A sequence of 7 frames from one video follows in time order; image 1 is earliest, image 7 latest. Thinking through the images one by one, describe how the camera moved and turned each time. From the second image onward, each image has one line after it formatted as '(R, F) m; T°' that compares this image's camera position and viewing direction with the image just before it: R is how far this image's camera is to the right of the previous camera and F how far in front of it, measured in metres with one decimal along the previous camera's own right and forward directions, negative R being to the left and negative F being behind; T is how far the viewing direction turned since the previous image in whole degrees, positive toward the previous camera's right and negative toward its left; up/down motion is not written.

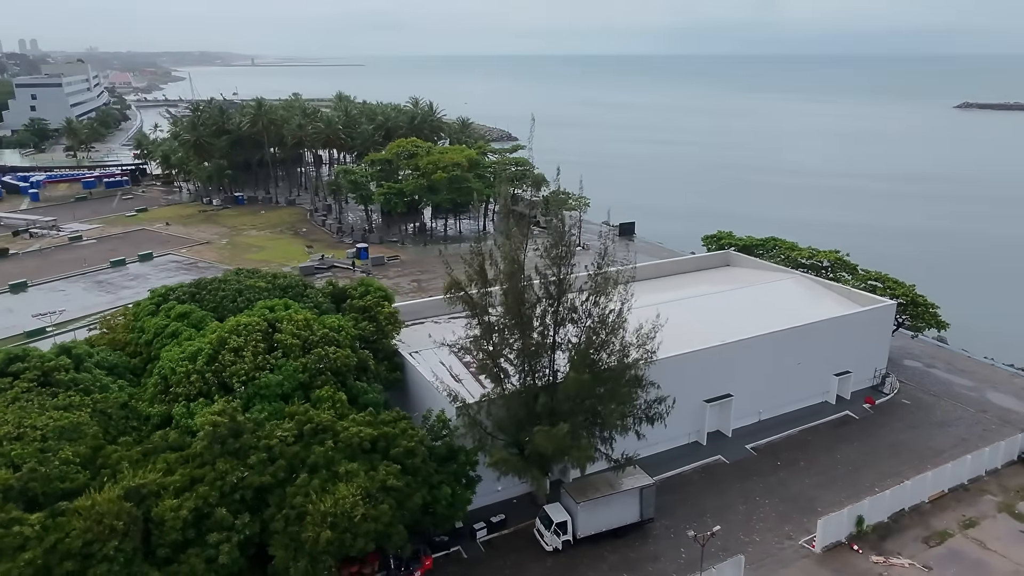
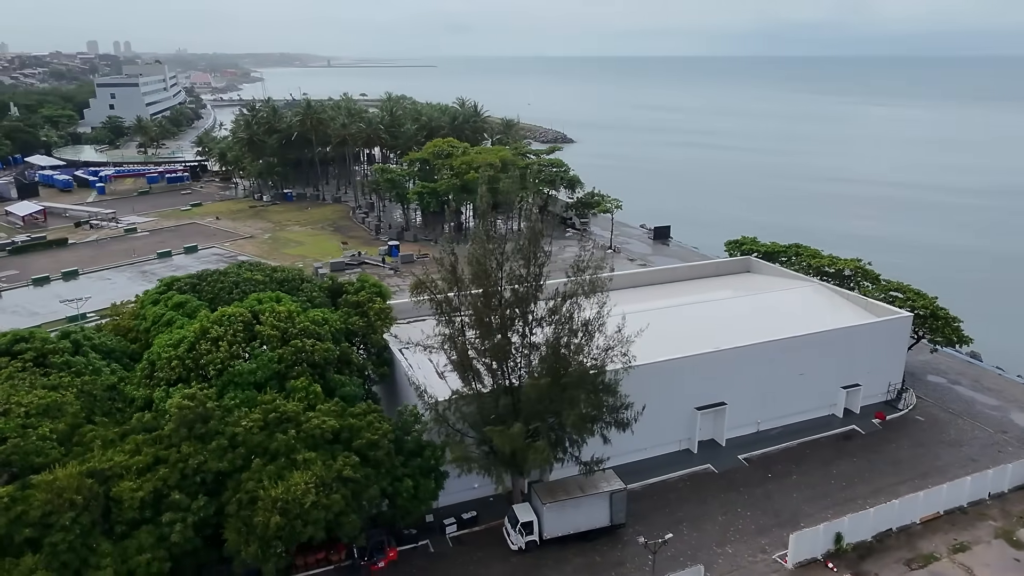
(+2.2, 0.0) m; -5°
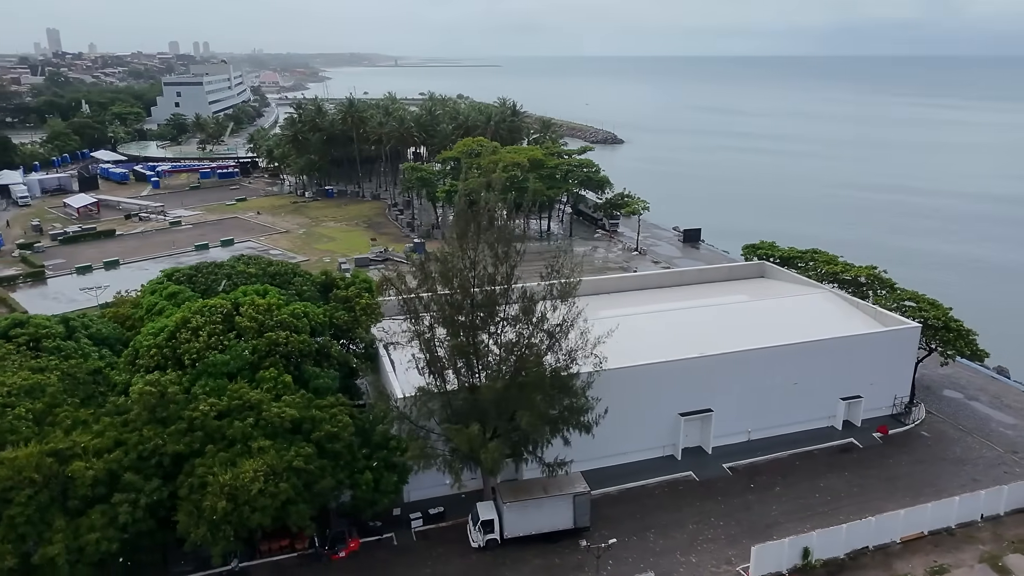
(+2.2, +0.1) m; -5°
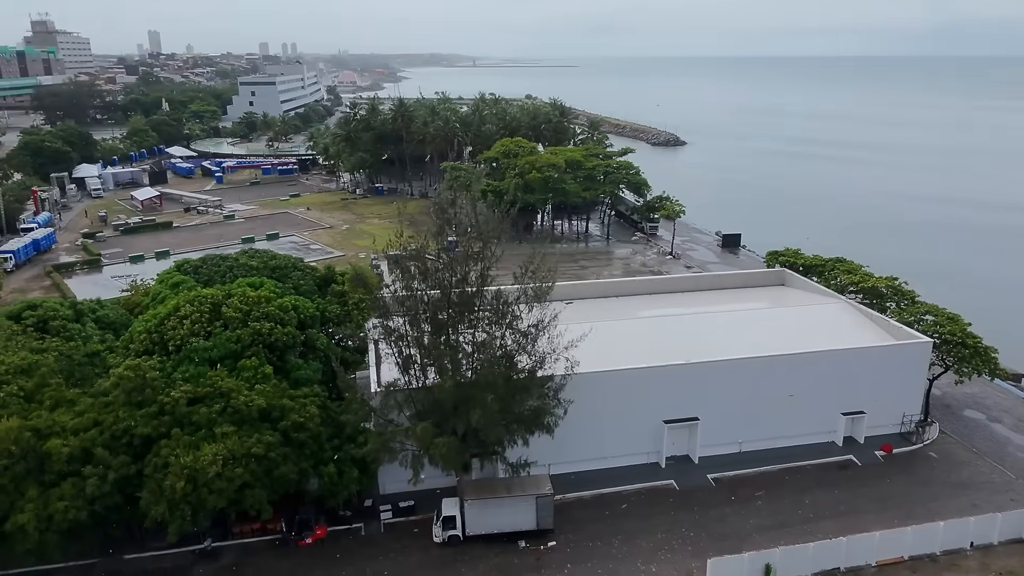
(+2.4, 0.0) m; -6°
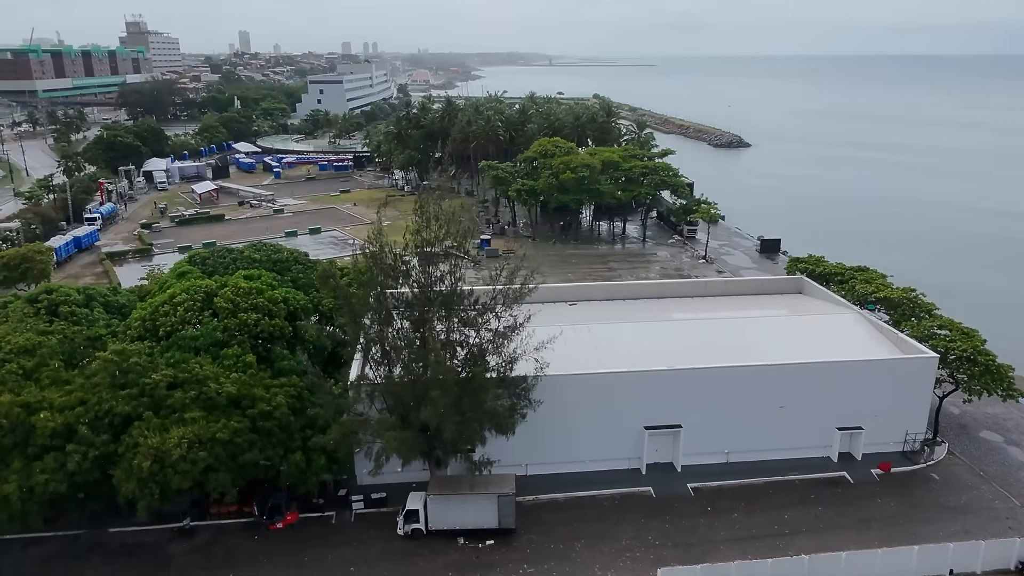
(+2.4, 0.0) m; -6°
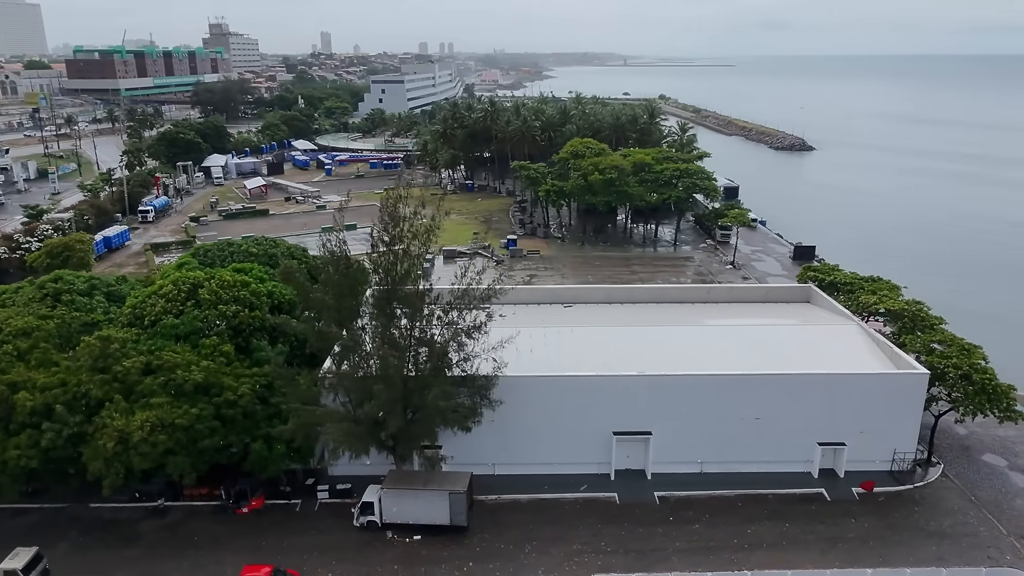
(+2.7, 0.0) m; -5°
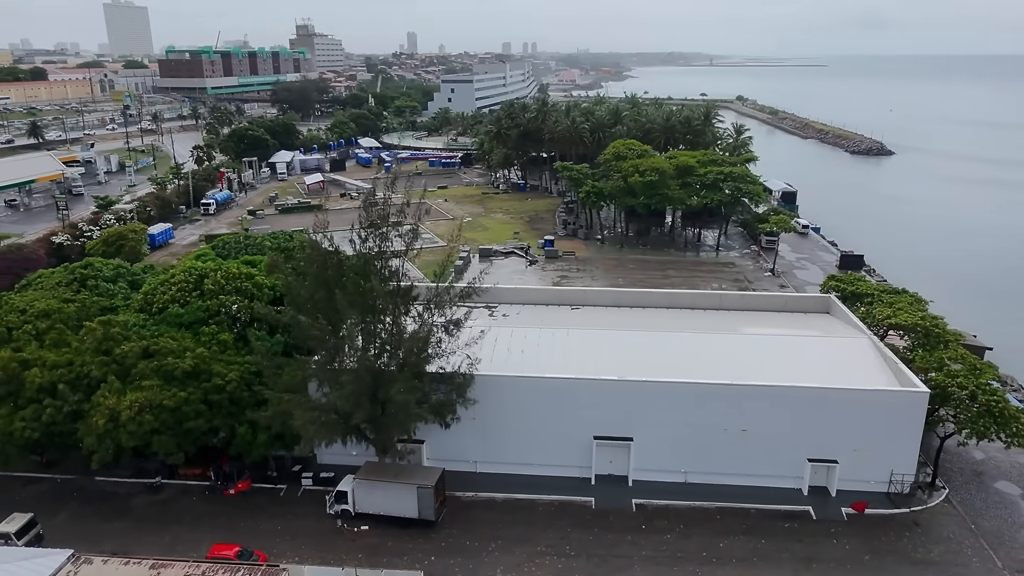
(+2.5, 0.0) m; -6°
